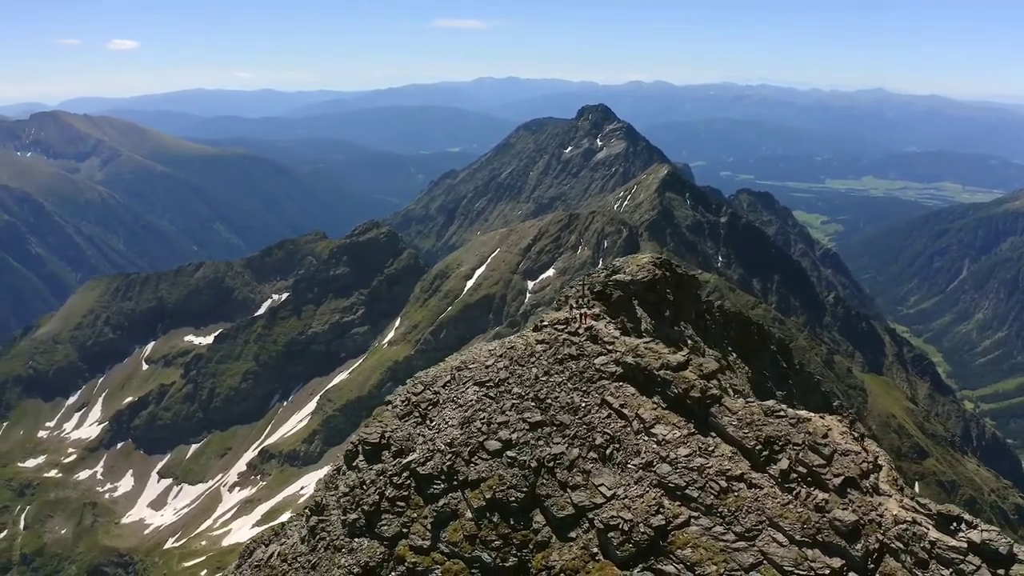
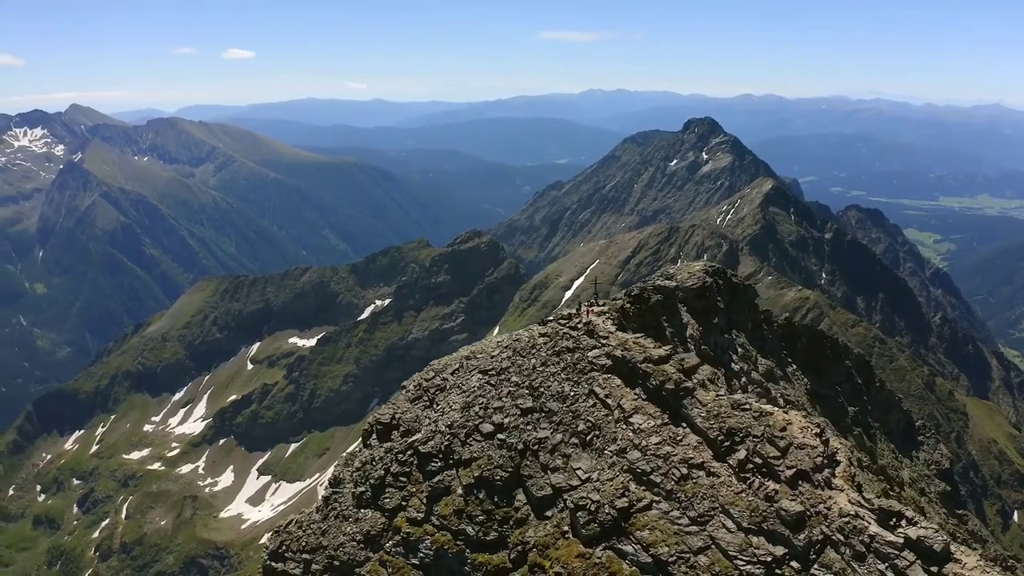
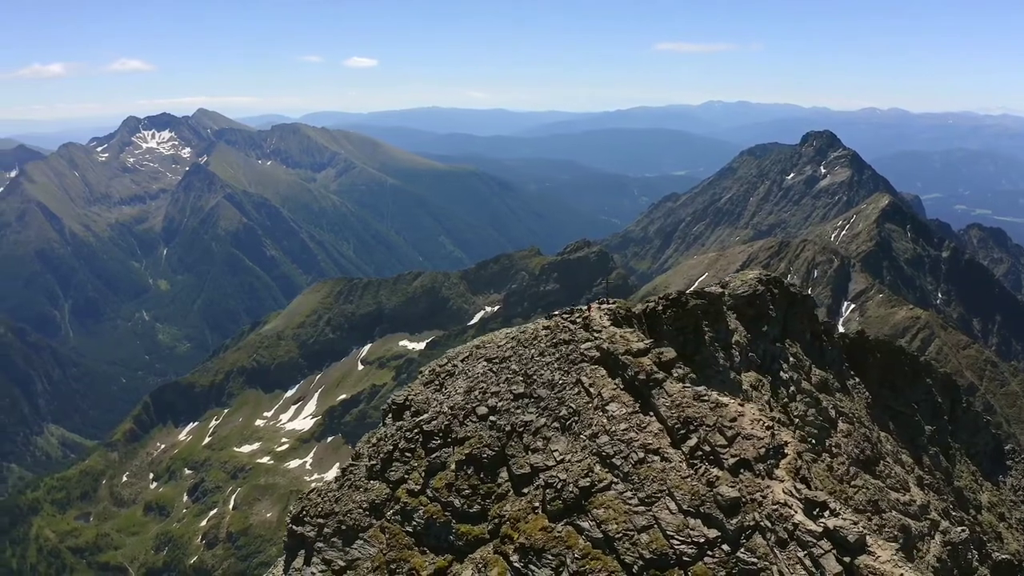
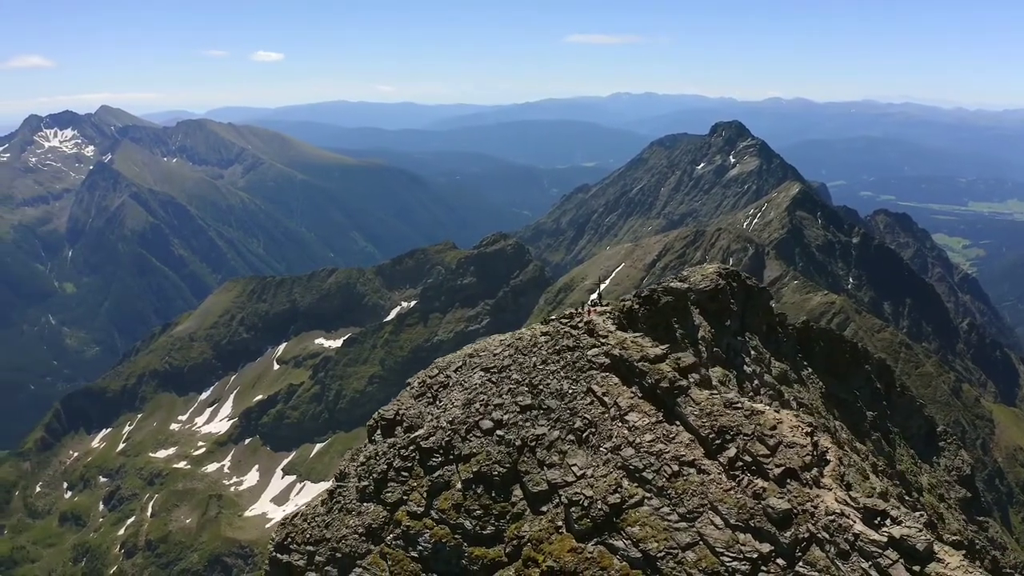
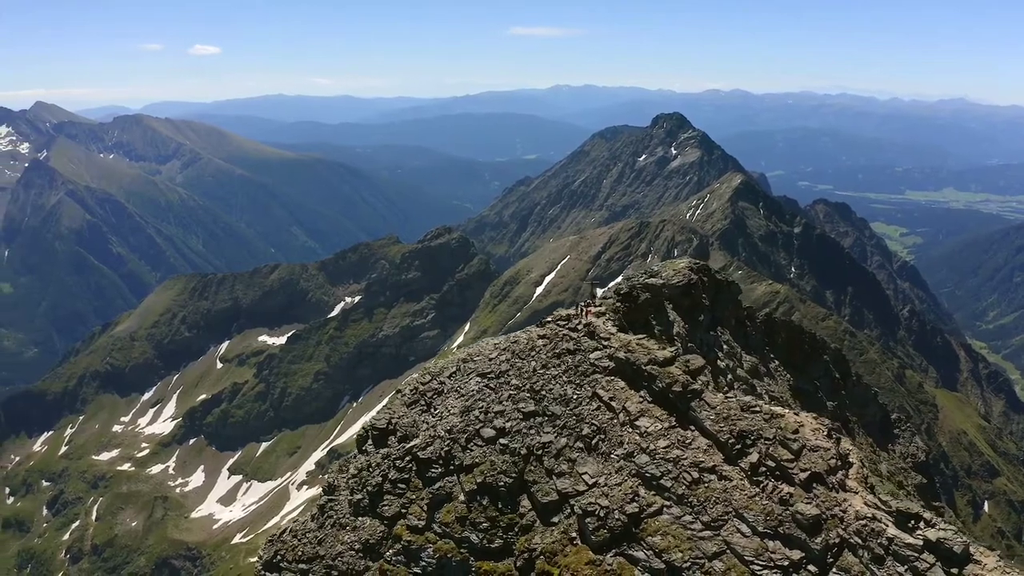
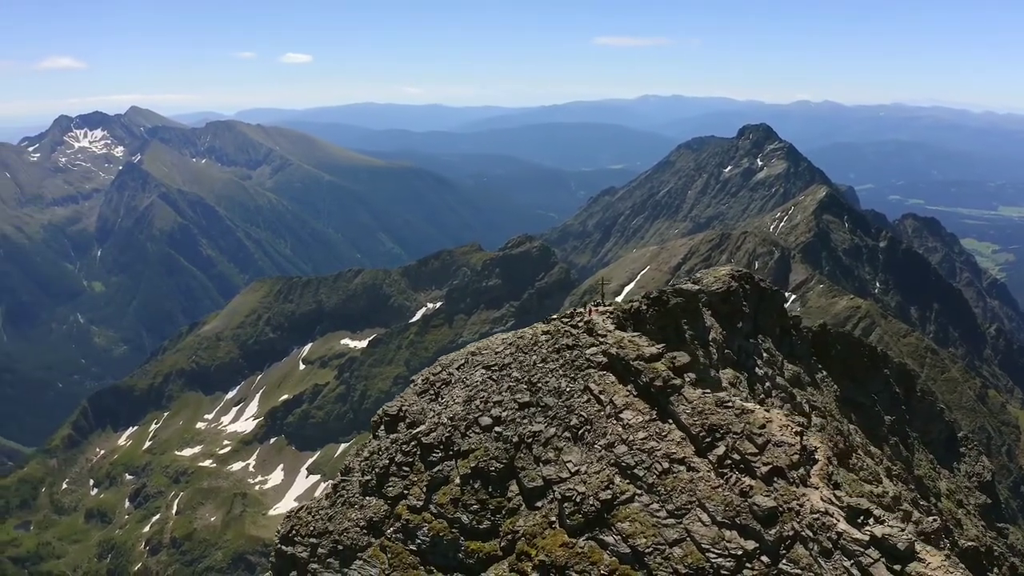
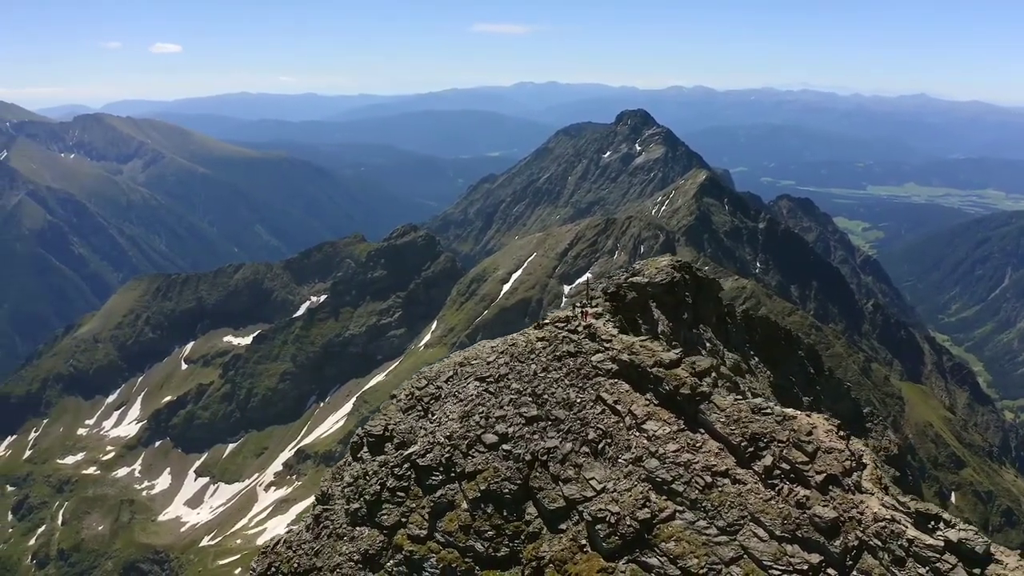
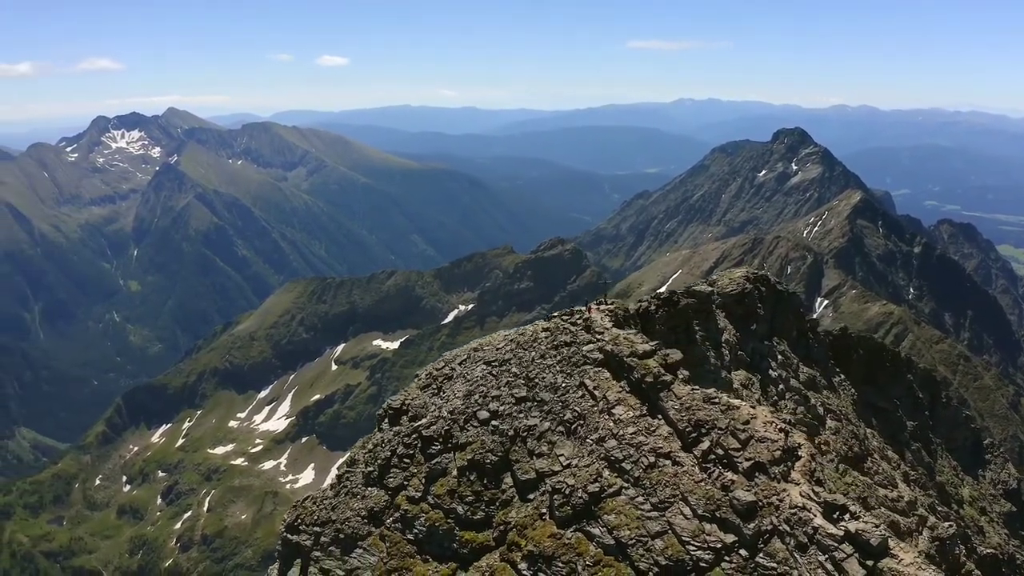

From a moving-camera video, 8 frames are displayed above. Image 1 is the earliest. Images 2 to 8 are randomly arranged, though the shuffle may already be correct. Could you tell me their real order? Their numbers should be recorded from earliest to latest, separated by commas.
7, 5, 2, 4, 6, 8, 3
